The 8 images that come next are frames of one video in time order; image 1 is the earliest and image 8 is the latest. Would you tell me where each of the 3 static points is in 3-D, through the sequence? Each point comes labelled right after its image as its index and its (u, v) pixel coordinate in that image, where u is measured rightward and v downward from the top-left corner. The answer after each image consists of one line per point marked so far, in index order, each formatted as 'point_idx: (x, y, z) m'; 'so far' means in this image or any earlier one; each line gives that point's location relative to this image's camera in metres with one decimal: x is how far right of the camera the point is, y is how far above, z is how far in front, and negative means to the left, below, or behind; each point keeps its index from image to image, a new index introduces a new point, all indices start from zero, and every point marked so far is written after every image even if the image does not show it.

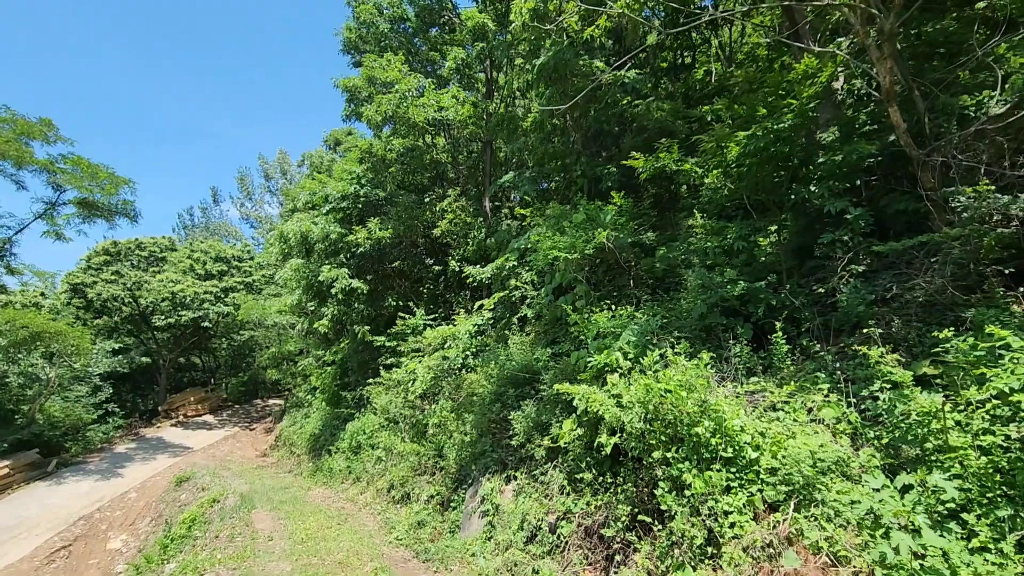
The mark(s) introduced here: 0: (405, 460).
0: (-1.5, -2.4, +7.3) m
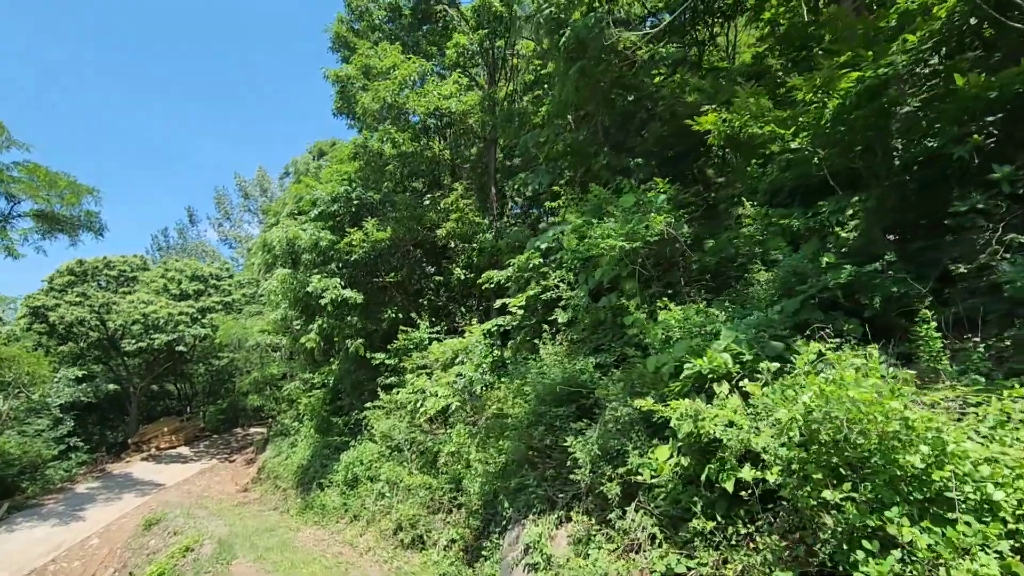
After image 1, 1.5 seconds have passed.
0: (-1.2, -2.4, +6.2) m
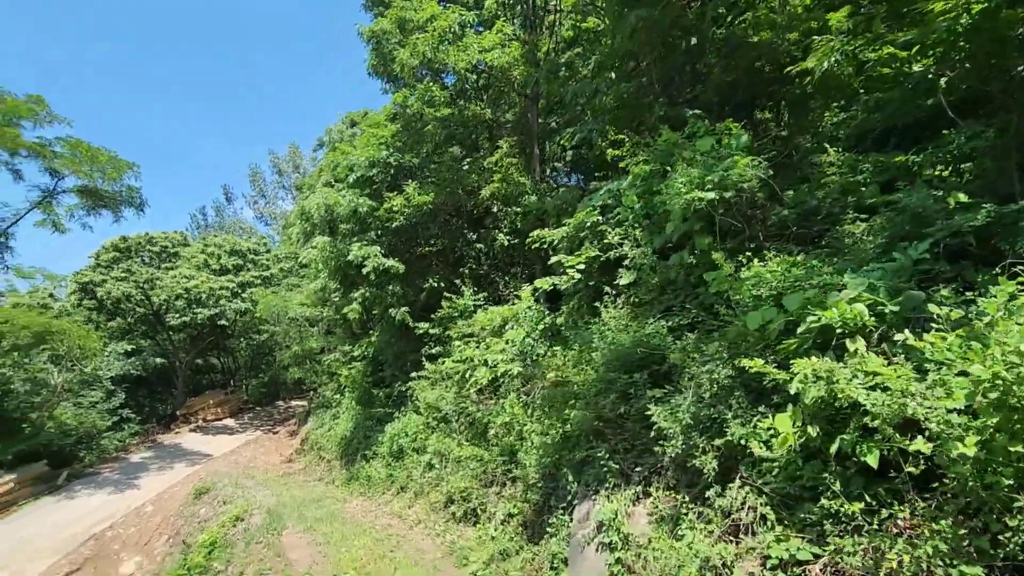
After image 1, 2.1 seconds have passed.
0: (-0.5, -2.0, +6.0) m
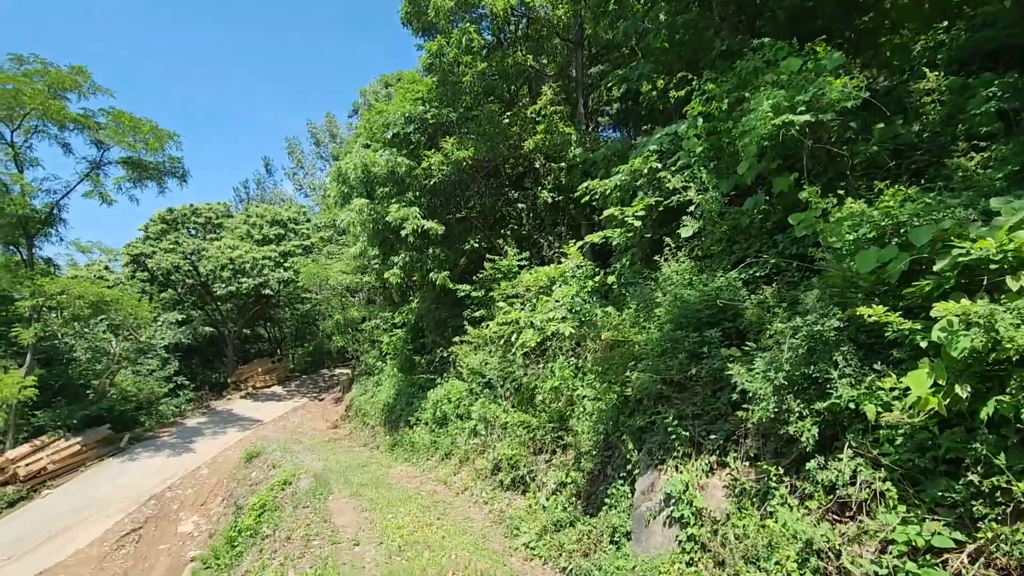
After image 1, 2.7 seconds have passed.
0: (0.0, -1.6, +5.7) m
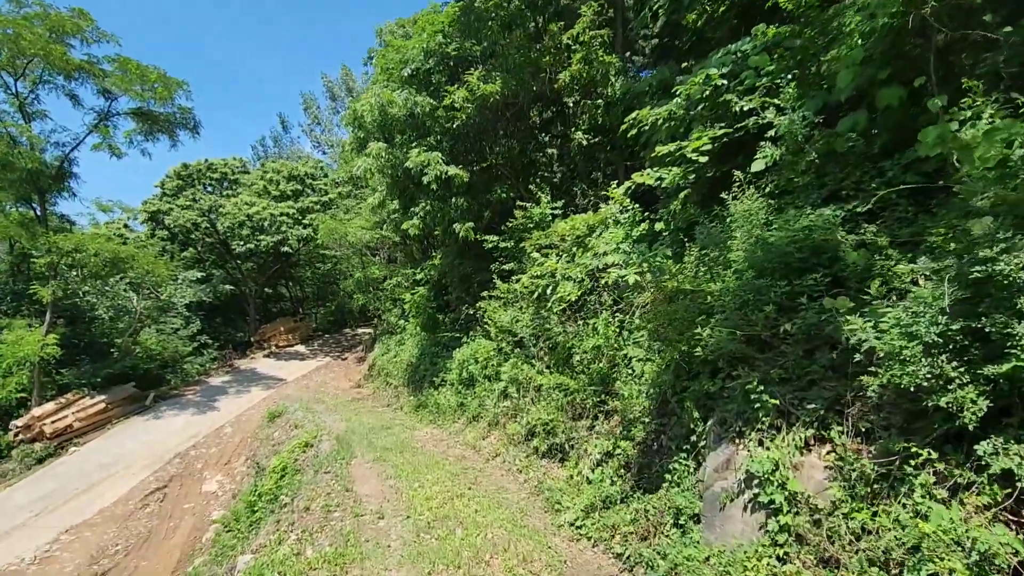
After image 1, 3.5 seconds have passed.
0: (+0.3, -1.1, +5.2) m
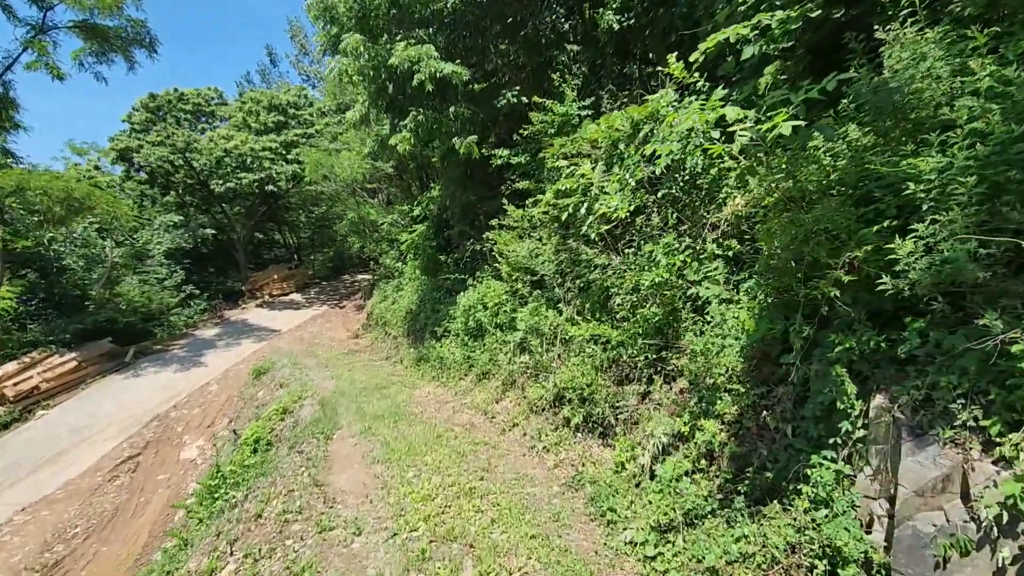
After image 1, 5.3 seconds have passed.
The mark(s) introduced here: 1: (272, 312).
0: (+0.5, -0.5, +3.9) m
1: (-6.7, -0.7, +14.8) m
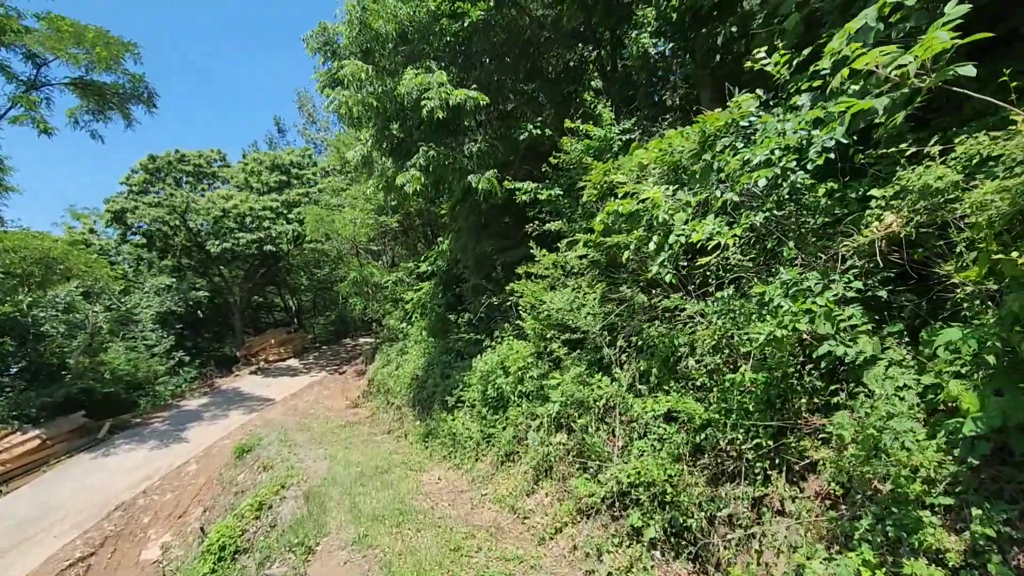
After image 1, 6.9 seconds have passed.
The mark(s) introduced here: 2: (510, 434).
0: (+0.8, -0.8, +2.9) m
1: (-6.4, -2.4, +13.7) m
2: (0.0, -1.2, +4.3) m
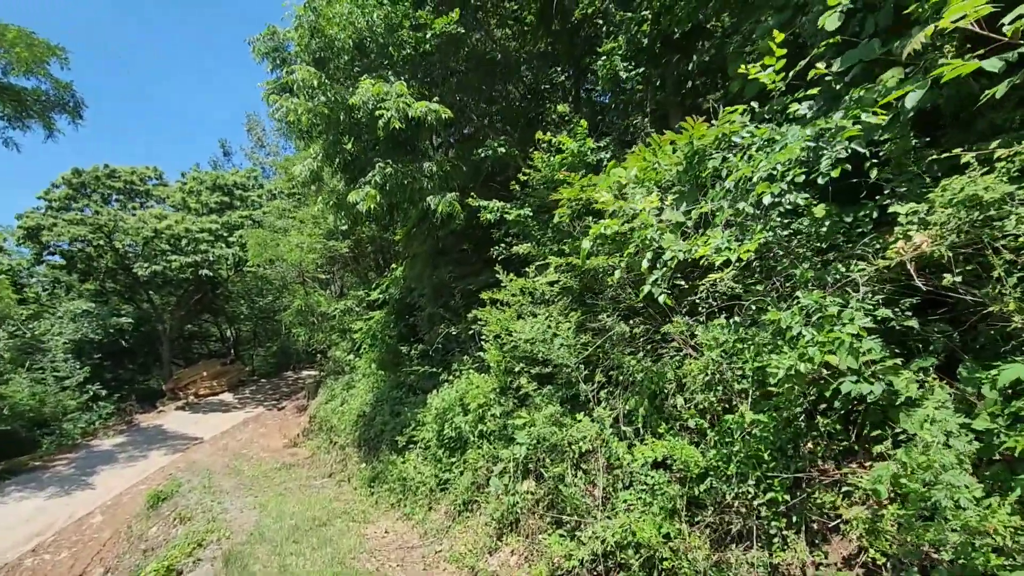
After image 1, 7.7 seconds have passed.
0: (+0.6, -0.9, +2.5) m
1: (-7.5, -3.1, +12.5) m
2: (-0.3, -1.4, +3.8) m
